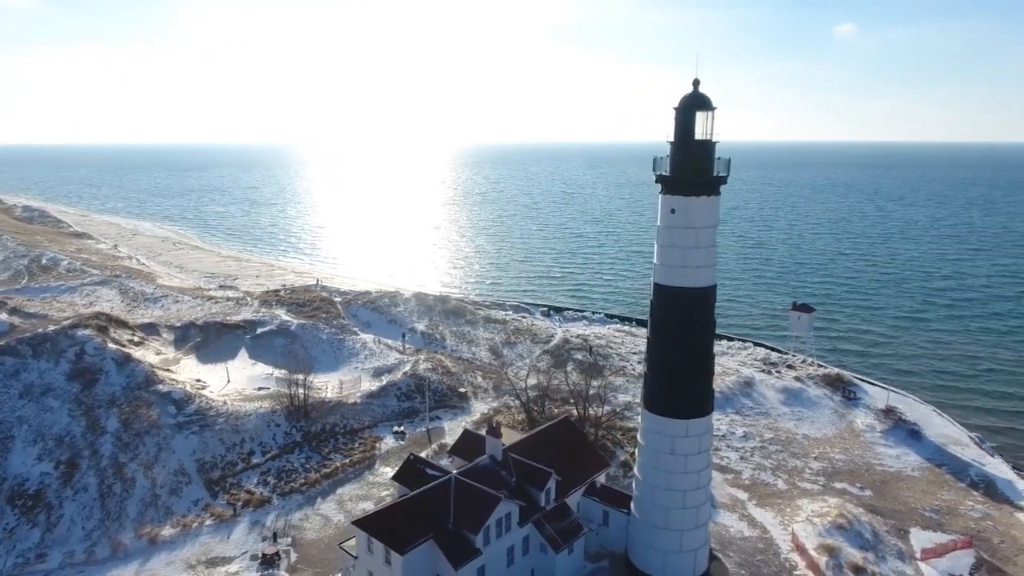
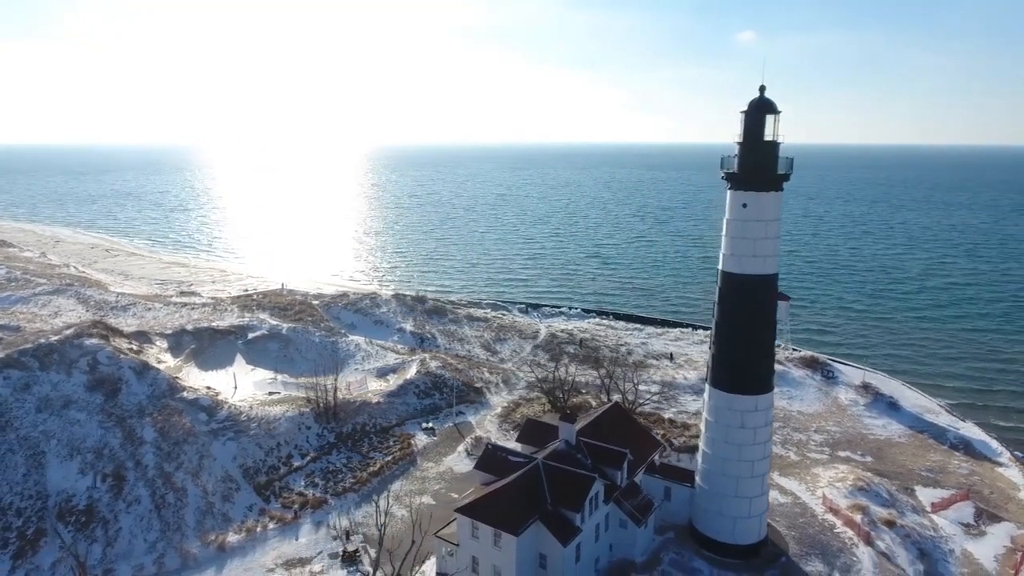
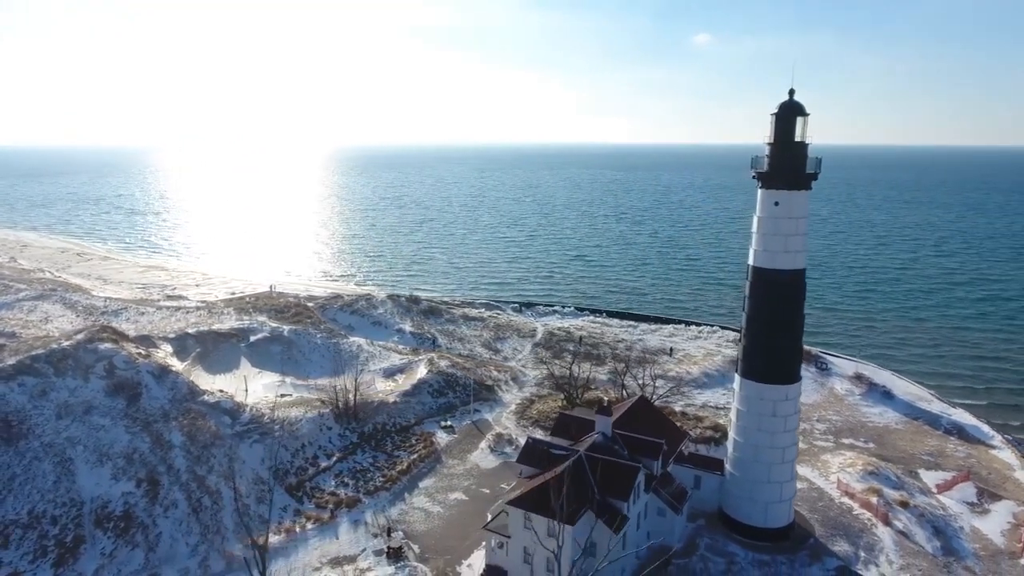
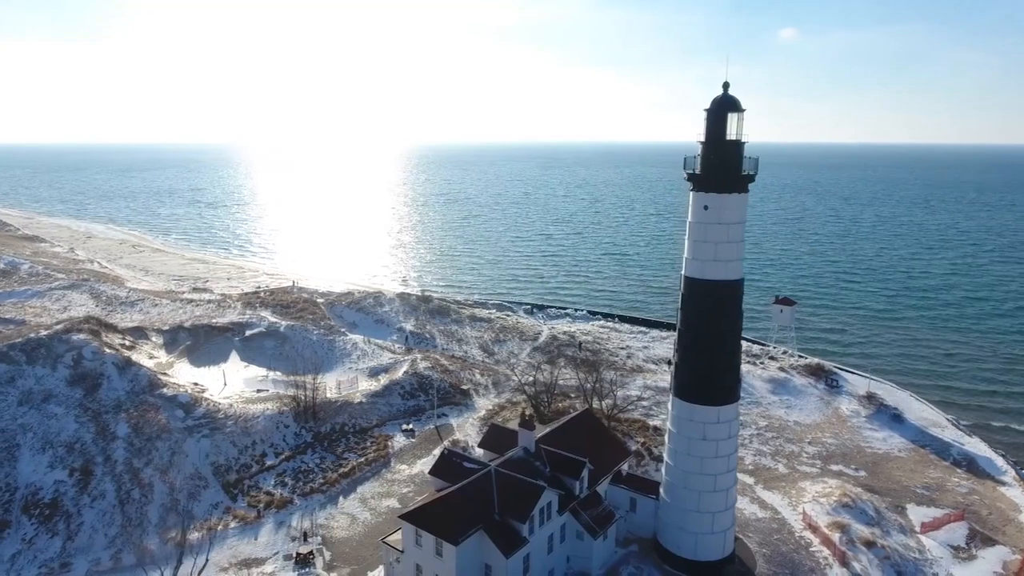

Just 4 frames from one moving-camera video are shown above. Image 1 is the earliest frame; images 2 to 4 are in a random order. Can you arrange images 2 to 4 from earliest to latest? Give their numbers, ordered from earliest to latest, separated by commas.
4, 2, 3
